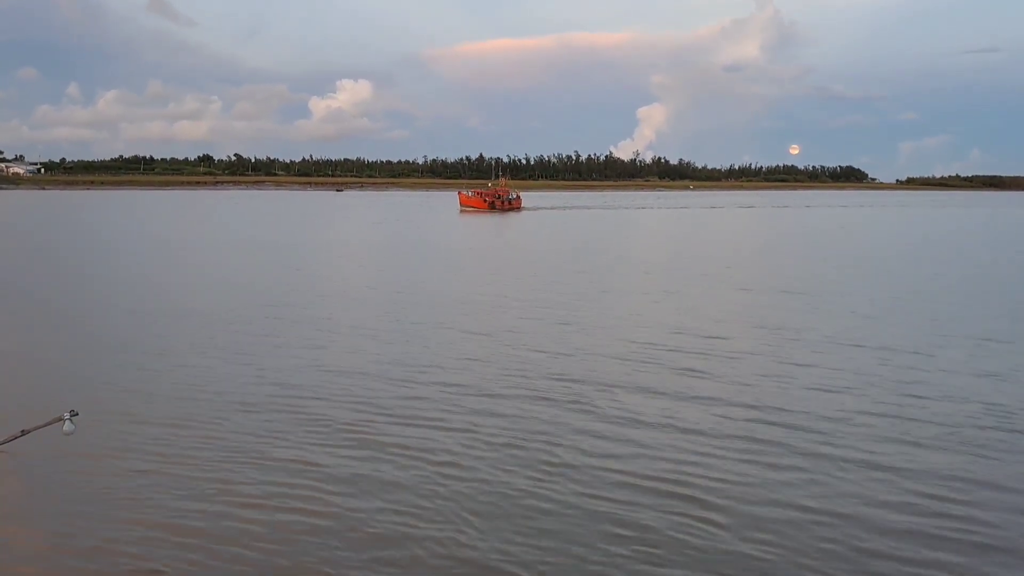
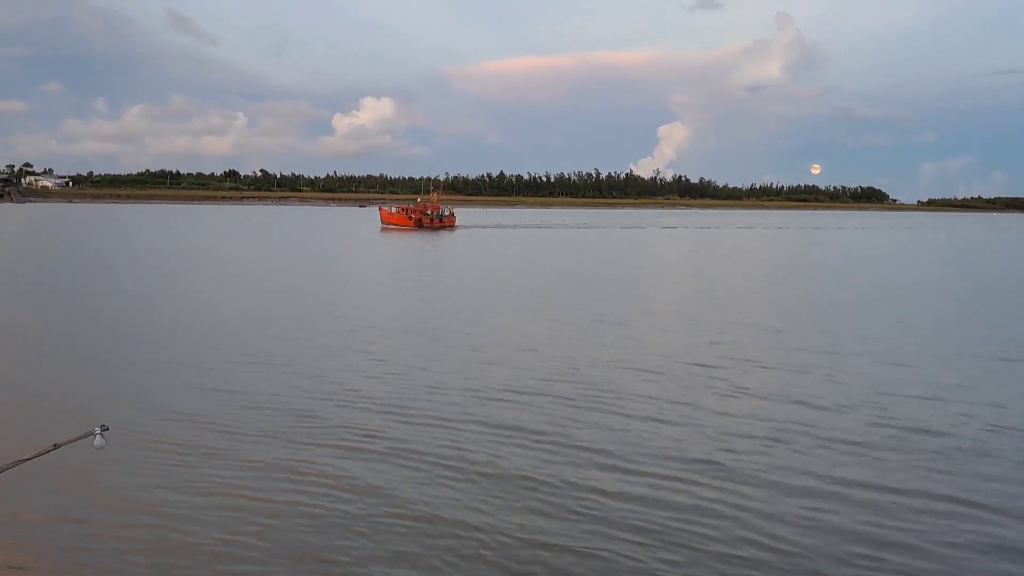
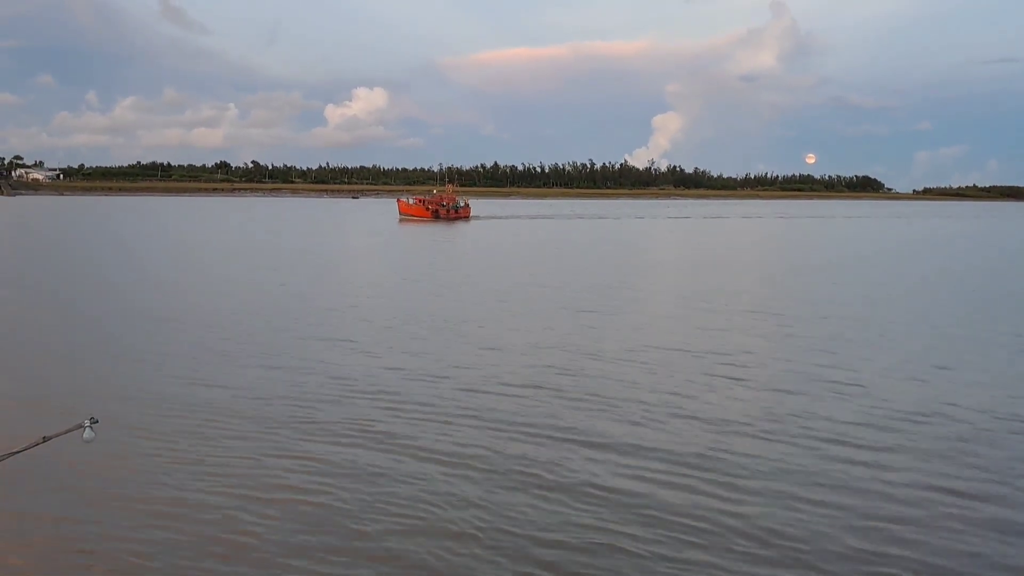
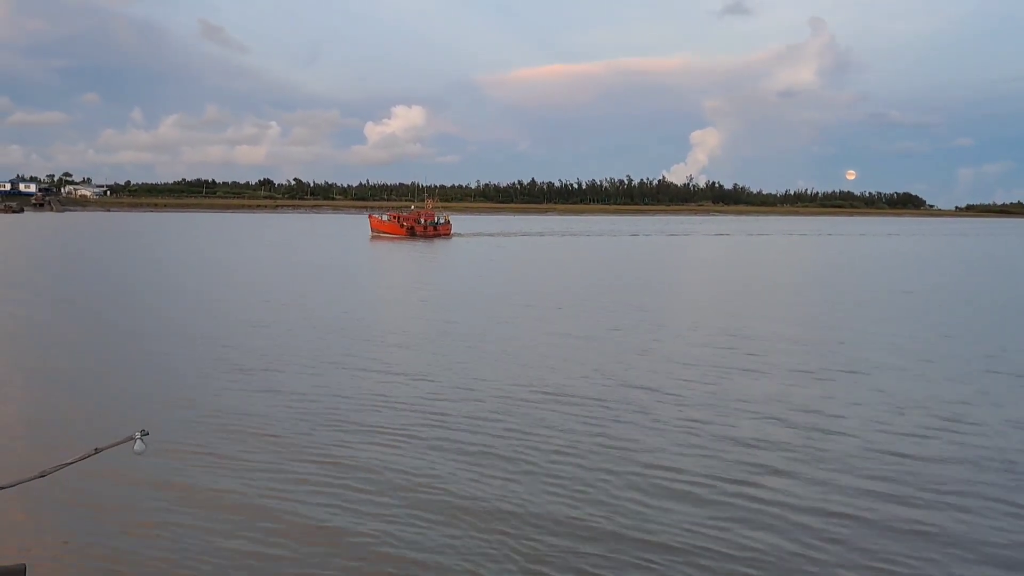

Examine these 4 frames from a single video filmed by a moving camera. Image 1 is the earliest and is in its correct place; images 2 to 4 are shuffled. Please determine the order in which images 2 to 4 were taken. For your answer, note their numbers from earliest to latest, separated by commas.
3, 2, 4
